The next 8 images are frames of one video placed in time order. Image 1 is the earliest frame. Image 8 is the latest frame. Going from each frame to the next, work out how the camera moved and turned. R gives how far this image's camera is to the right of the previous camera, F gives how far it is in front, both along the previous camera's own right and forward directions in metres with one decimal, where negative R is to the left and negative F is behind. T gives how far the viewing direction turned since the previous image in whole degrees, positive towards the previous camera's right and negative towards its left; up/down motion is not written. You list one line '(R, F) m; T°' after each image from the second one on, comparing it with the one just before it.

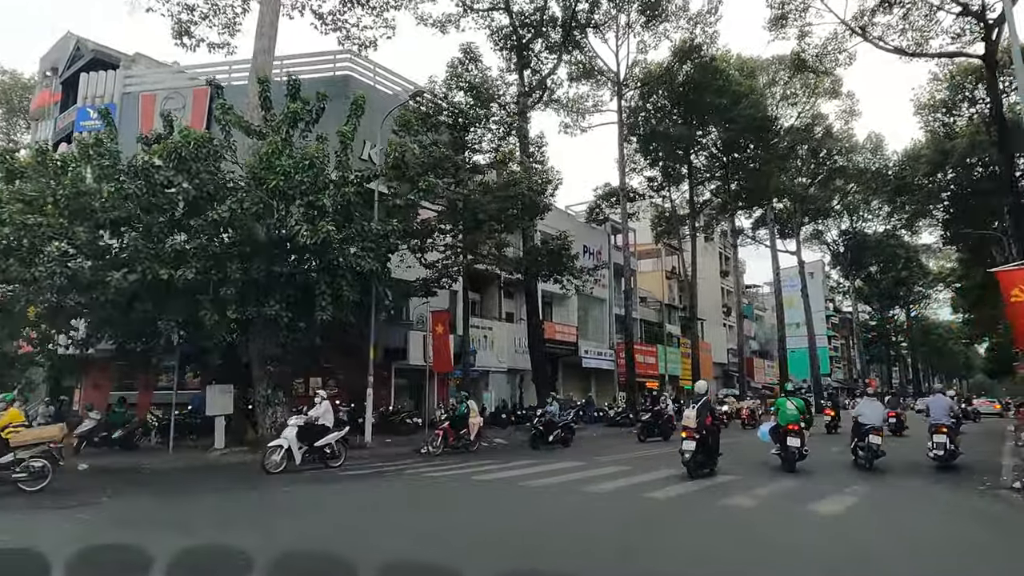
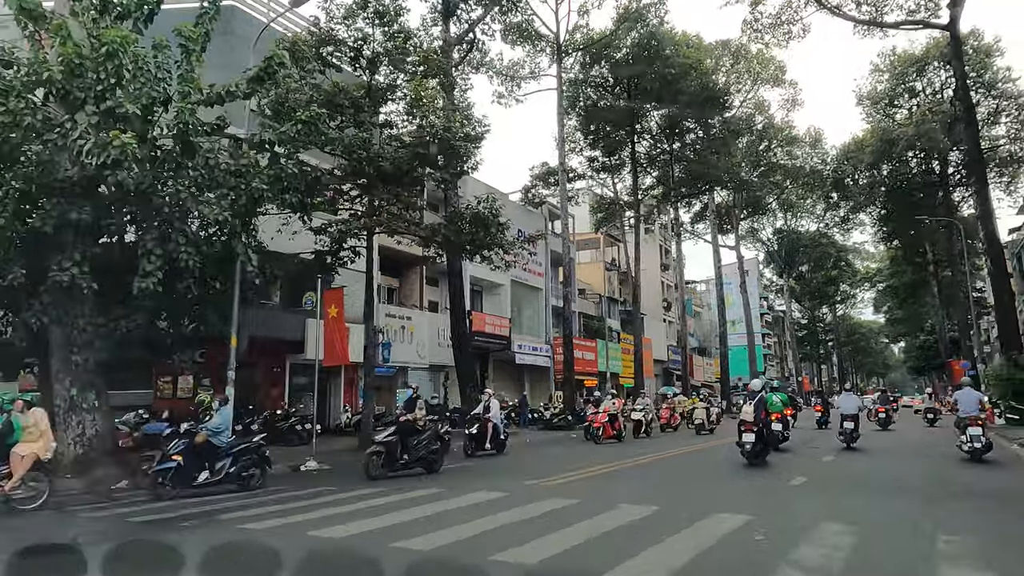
(+0.5, +3.7) m; +5°
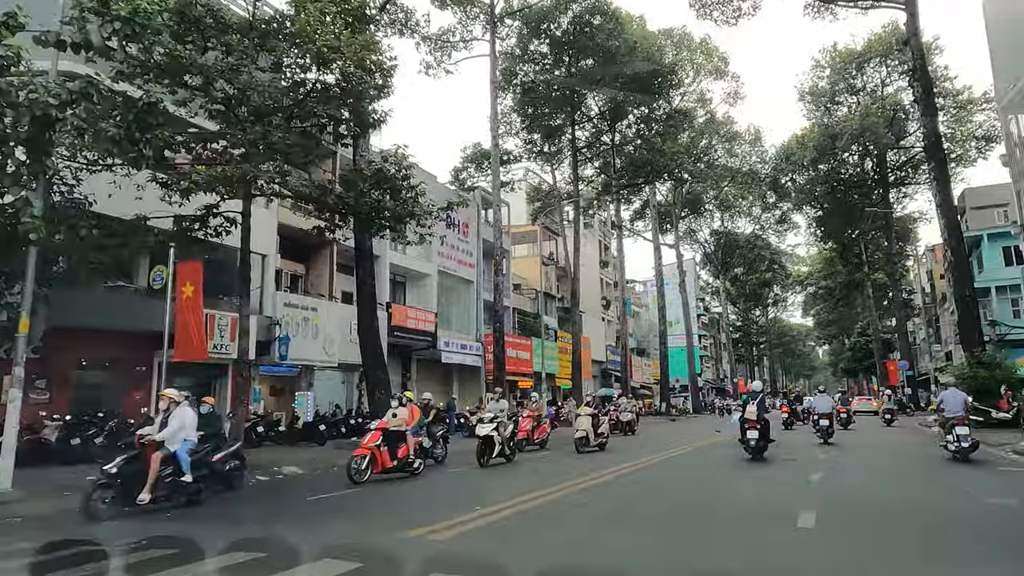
(+0.5, +3.0) m; +5°
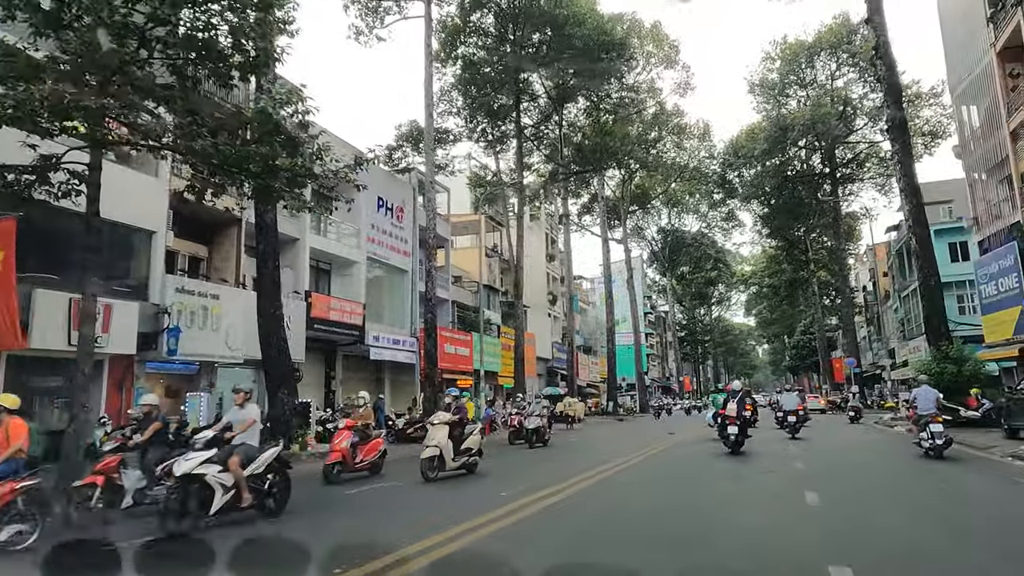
(+0.4, +2.3) m; +4°
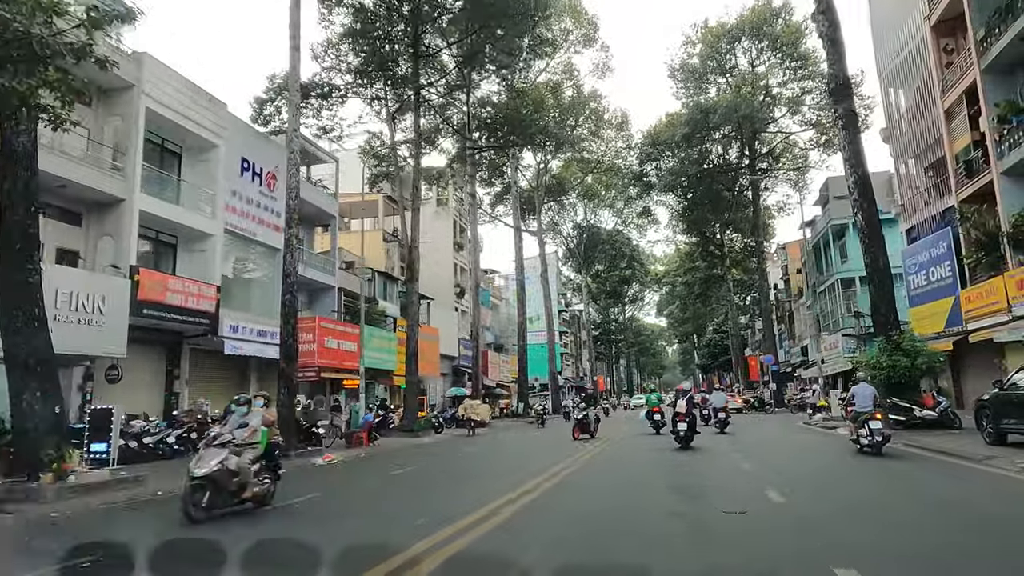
(+0.8, +3.7) m; +7°
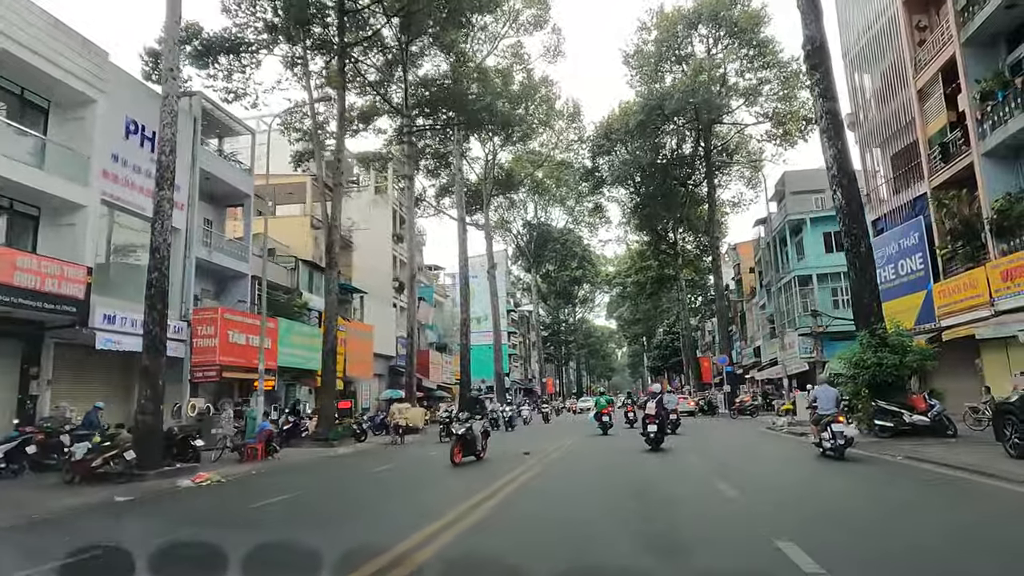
(+0.5, +2.7) m; +4°
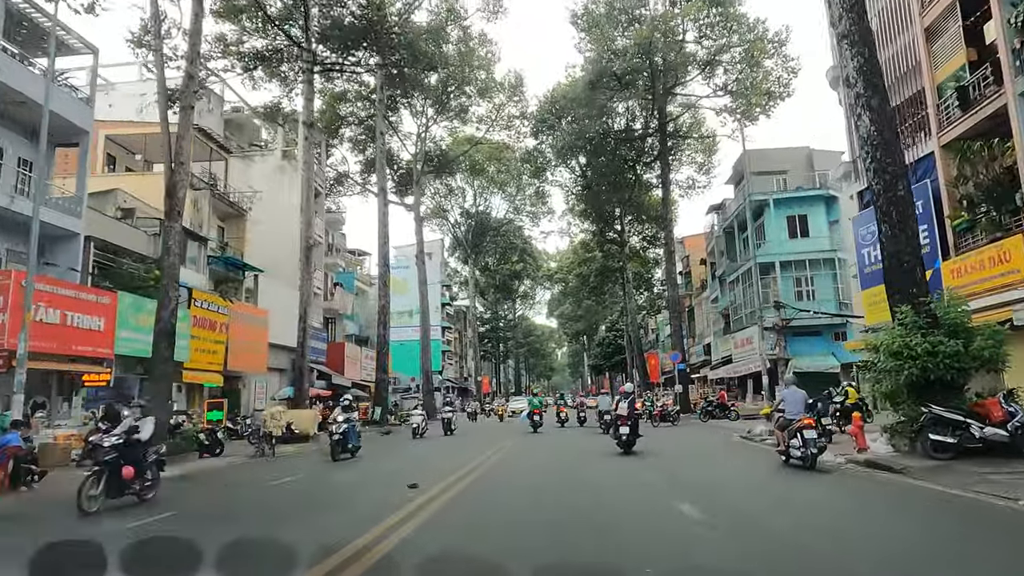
(+0.8, +4.8) m; +5°
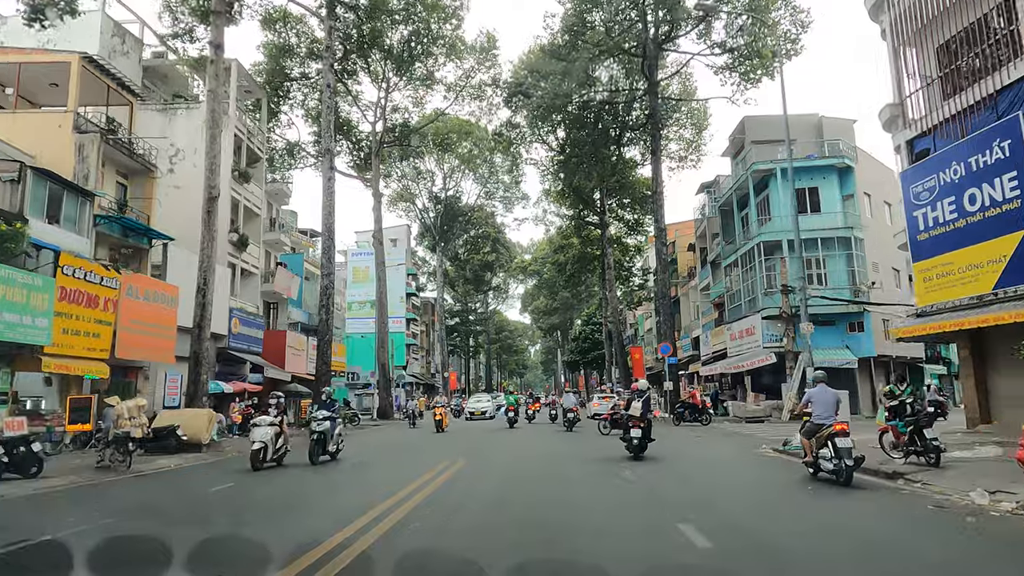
(+0.3, +4.6) m; +2°
